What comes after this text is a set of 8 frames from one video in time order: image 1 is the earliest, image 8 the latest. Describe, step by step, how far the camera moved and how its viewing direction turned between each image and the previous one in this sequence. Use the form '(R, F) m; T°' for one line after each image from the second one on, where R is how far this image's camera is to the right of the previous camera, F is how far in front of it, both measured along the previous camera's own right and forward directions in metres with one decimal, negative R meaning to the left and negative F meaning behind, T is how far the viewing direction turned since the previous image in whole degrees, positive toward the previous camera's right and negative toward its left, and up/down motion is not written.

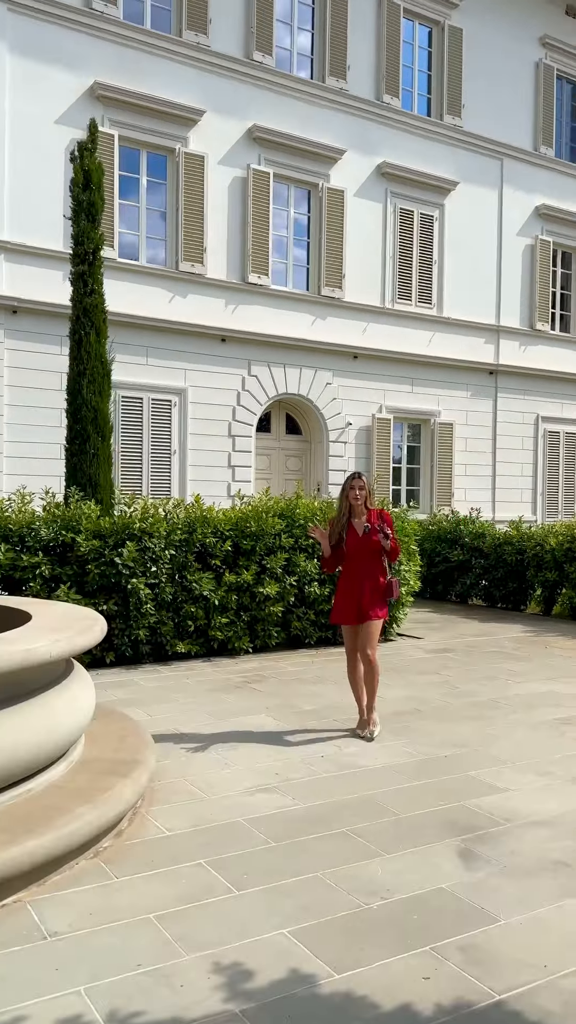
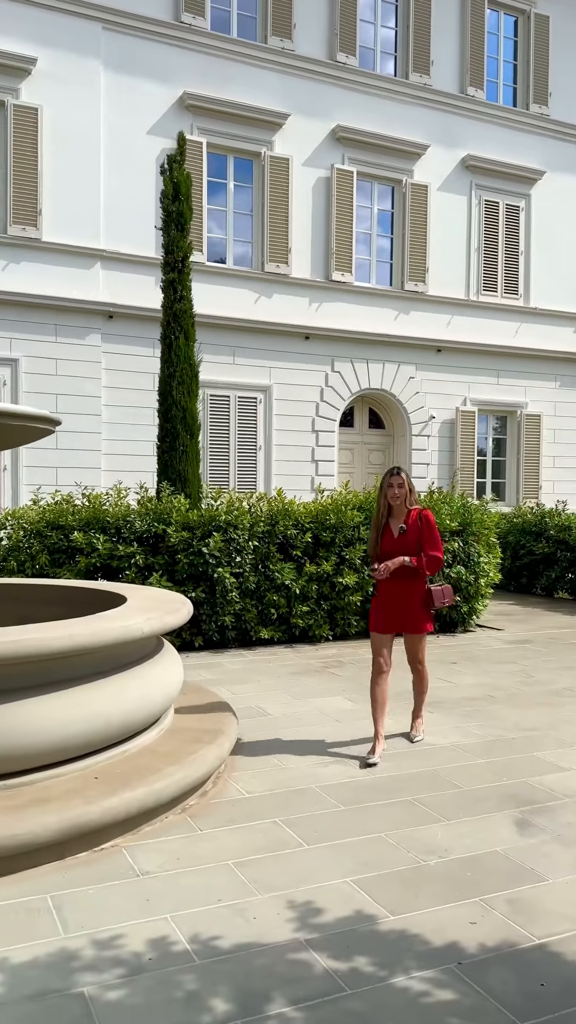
(+0.1, -0.3) m; -6°
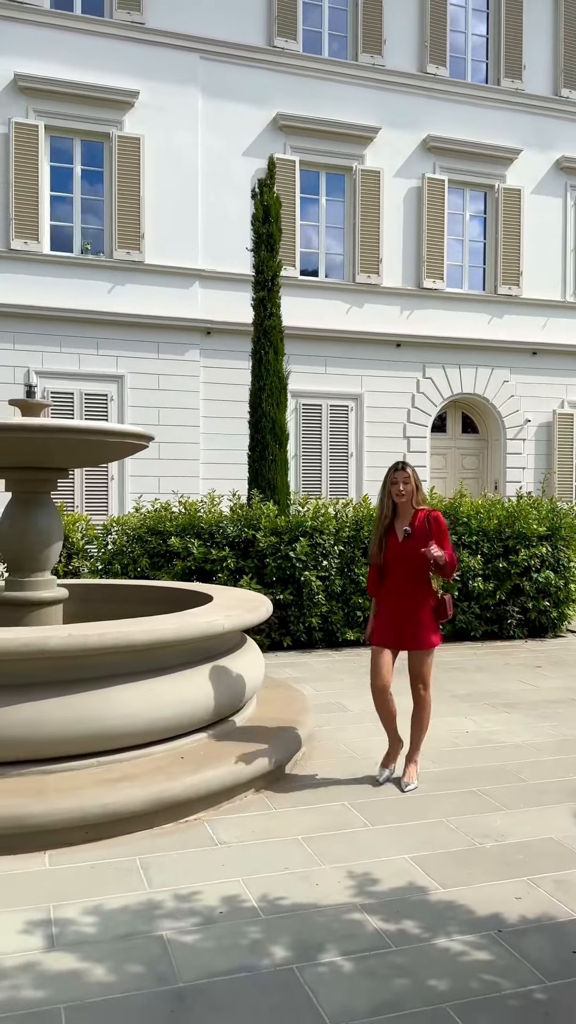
(+0.2, -0.3) m; -7°
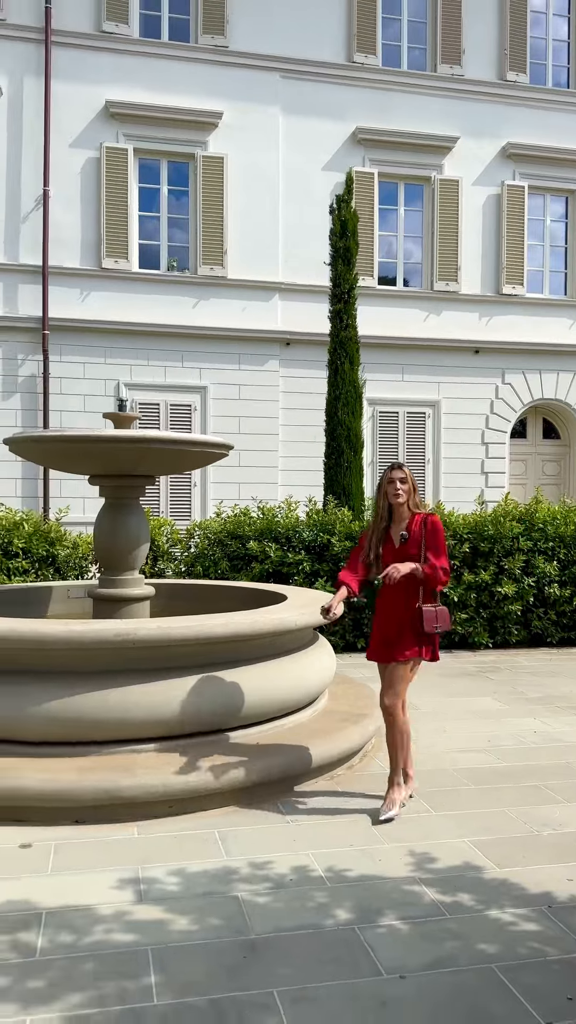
(+0.1, -0.3) m; -6°
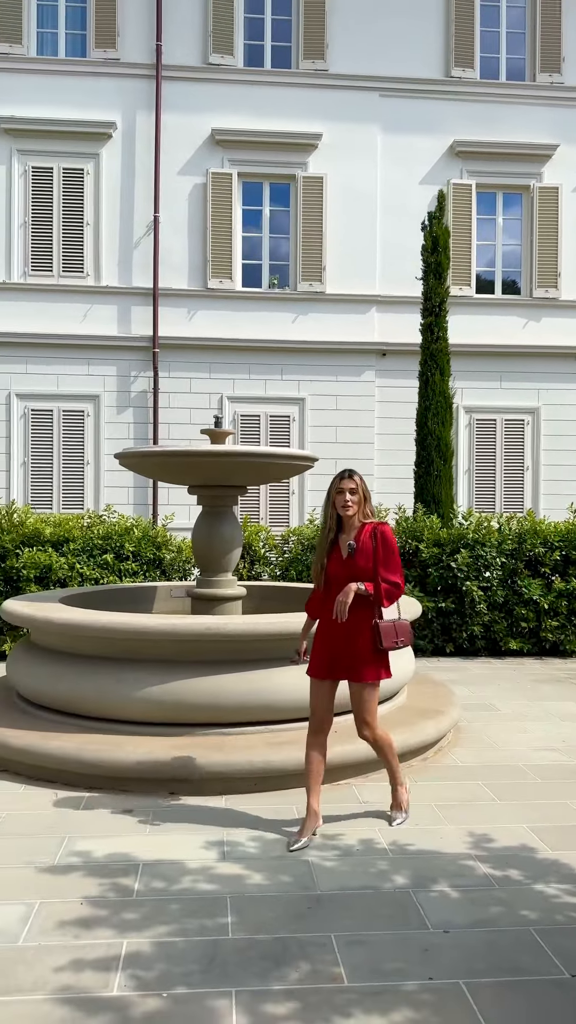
(+0.2, -0.4) m; -7°
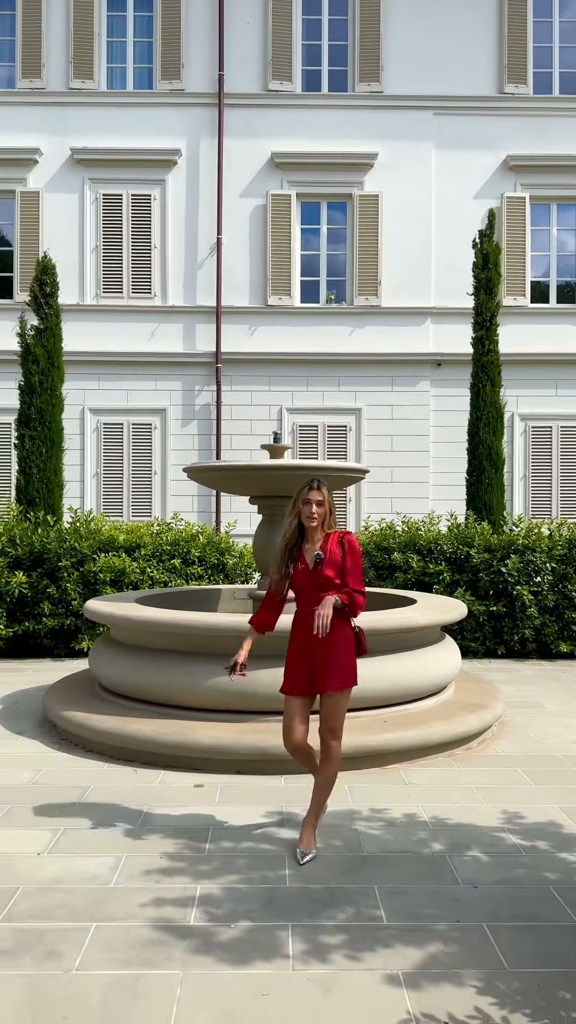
(+0.1, -0.5) m; -4°
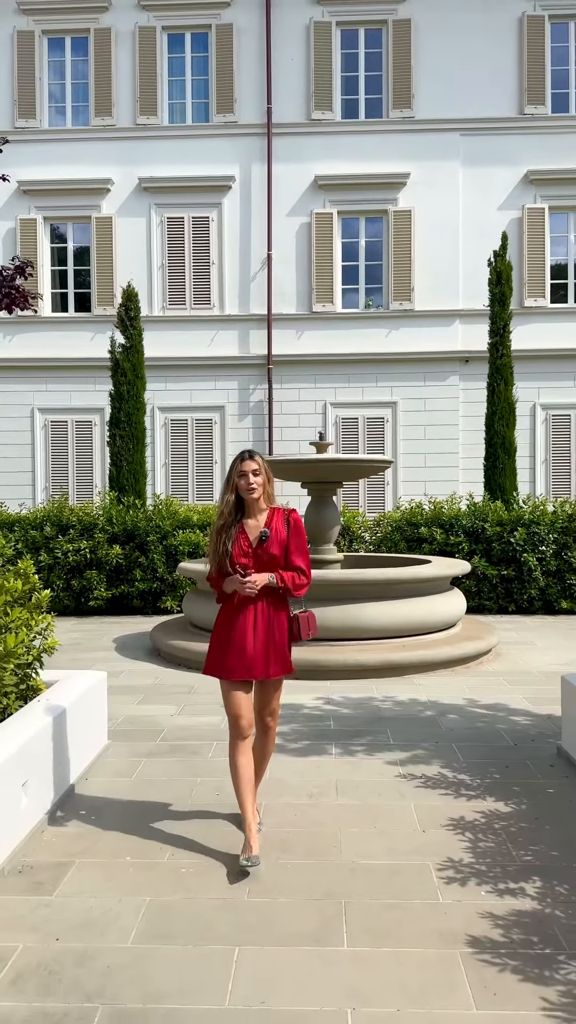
(0.0, -1.9) m; -3°
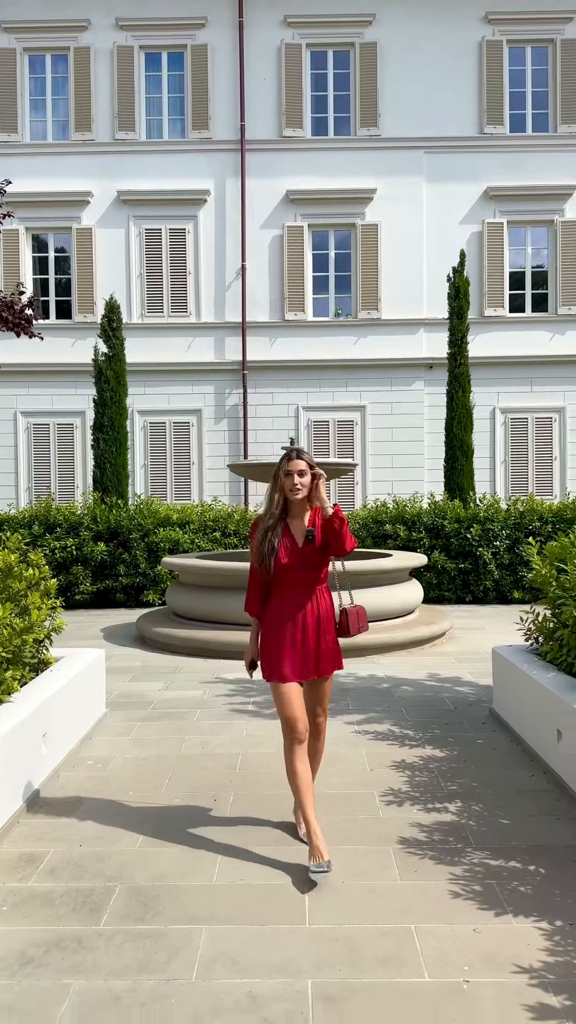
(0.0, -0.8) m; +2°
